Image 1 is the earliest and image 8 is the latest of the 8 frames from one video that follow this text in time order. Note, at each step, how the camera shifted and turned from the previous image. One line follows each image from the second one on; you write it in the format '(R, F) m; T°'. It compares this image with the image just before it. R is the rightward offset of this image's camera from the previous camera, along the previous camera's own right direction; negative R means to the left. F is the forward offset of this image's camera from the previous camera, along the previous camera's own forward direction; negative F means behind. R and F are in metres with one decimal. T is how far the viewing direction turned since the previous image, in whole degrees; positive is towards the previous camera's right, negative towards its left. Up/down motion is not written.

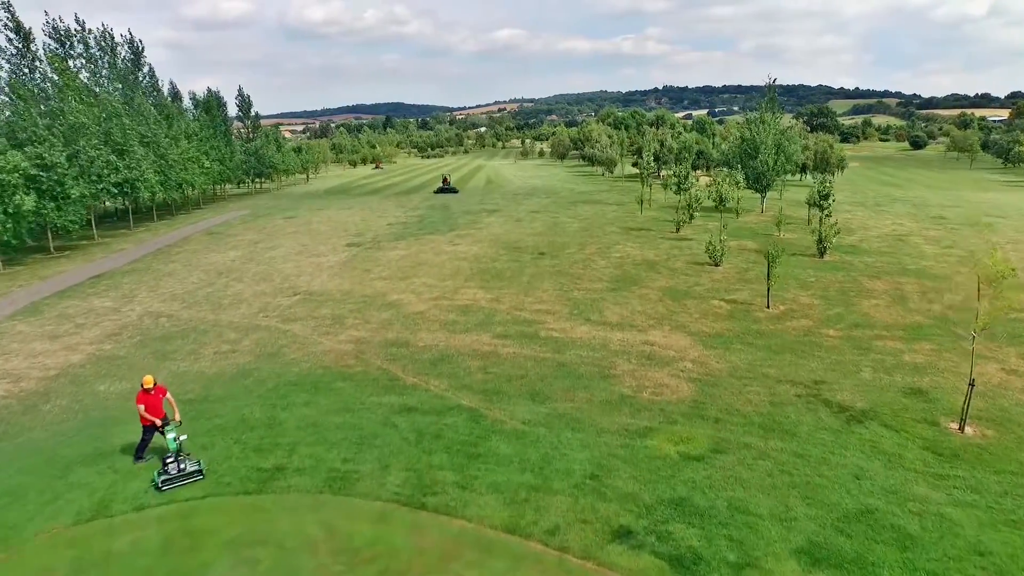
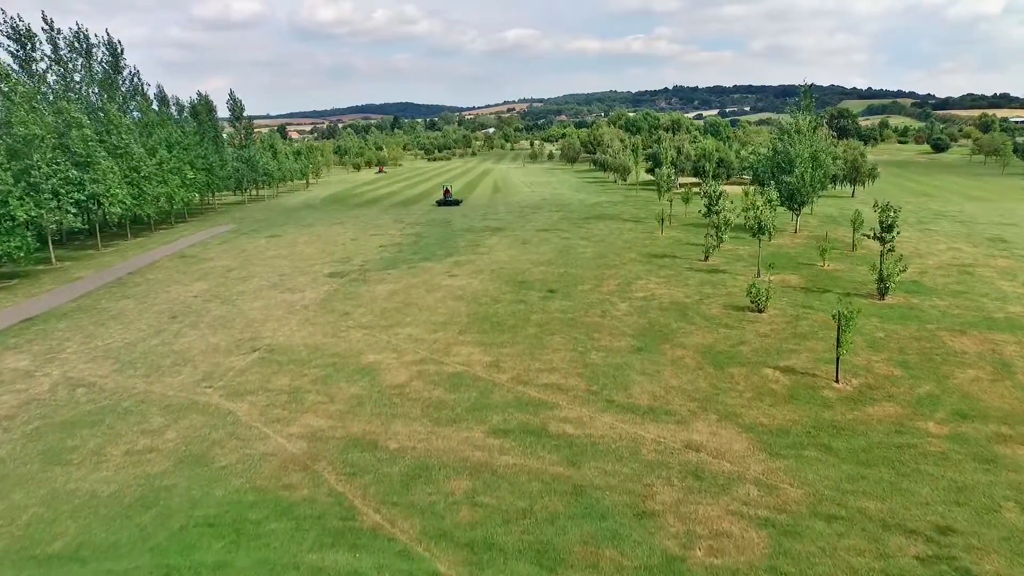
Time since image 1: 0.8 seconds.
(+0.2, +4.7) m; -1°
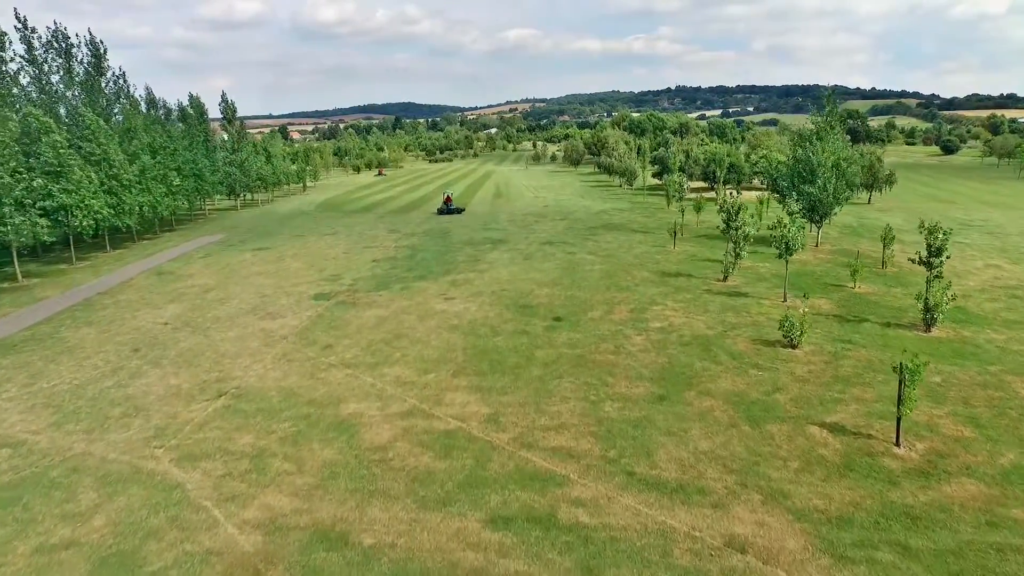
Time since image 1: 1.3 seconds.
(0.0, +2.8) m; 0°
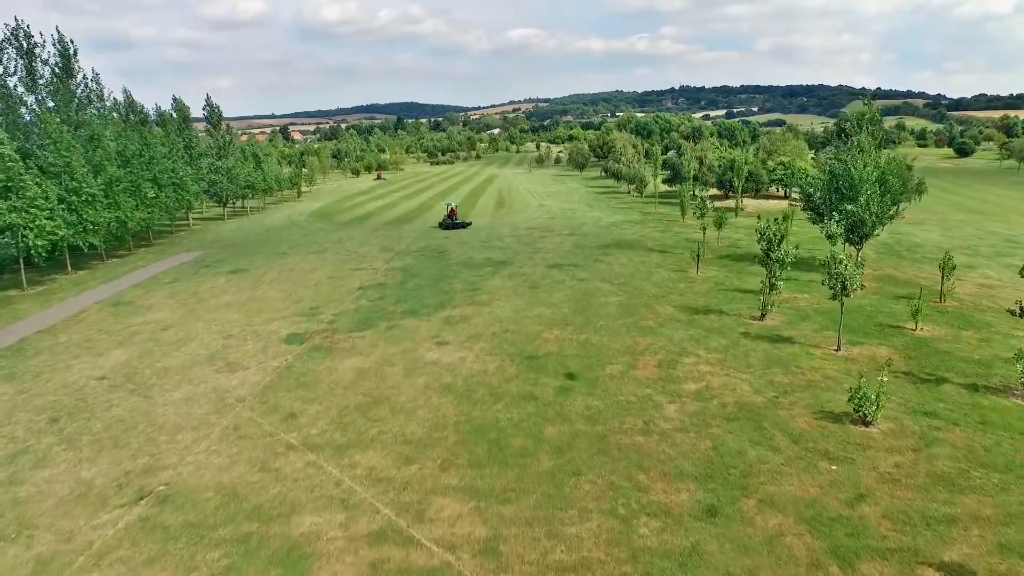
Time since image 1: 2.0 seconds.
(0.0, +4.4) m; 0°
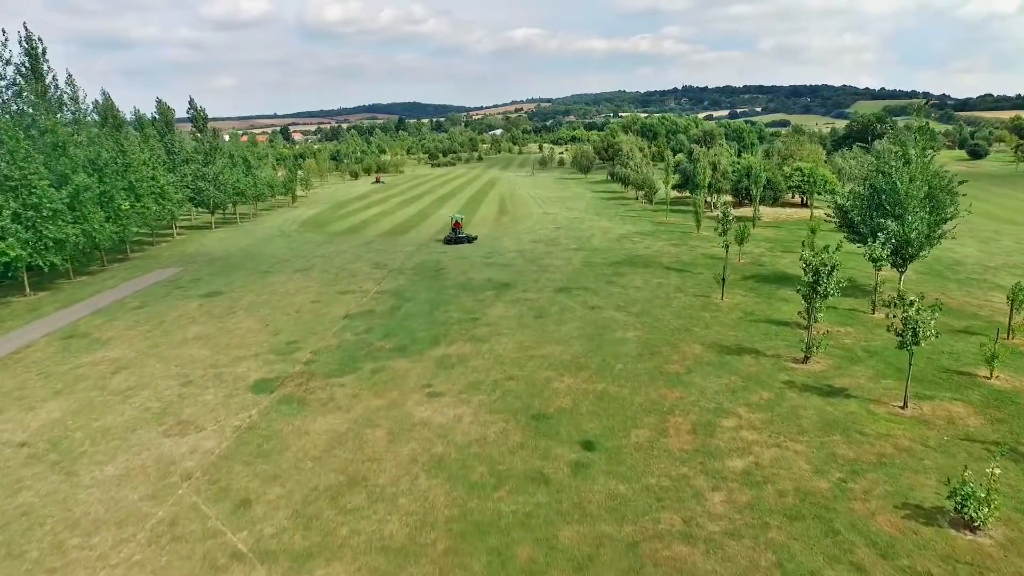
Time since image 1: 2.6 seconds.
(-0.1, +3.8) m; 0°
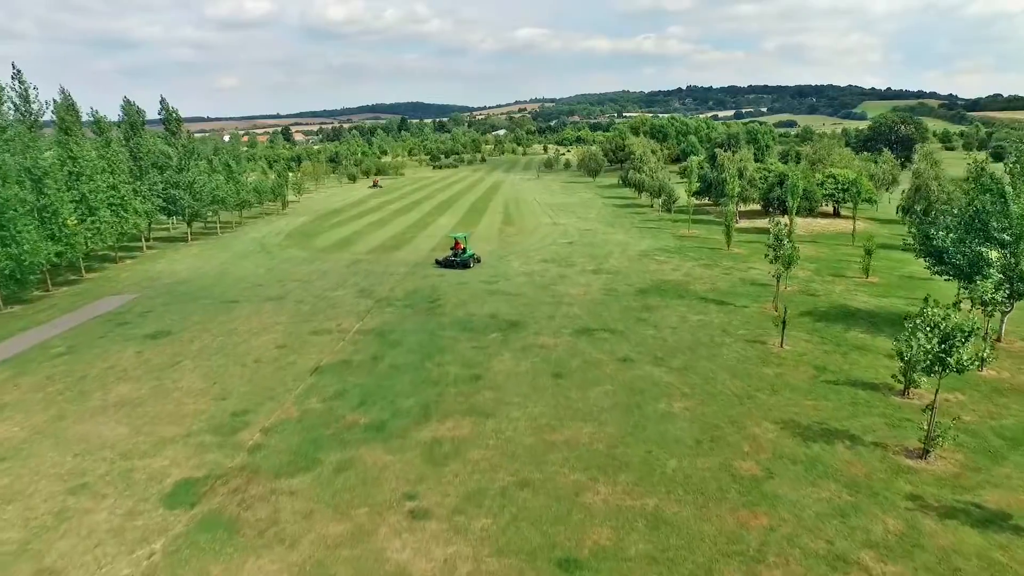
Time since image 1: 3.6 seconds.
(-0.3, +6.3) m; 0°
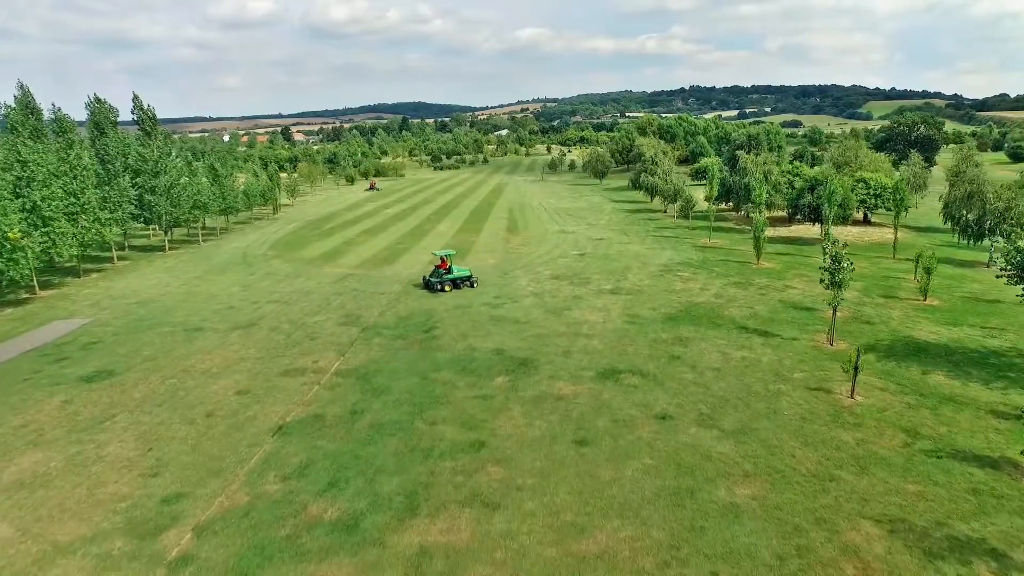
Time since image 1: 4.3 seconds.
(-0.3, +5.0) m; 0°
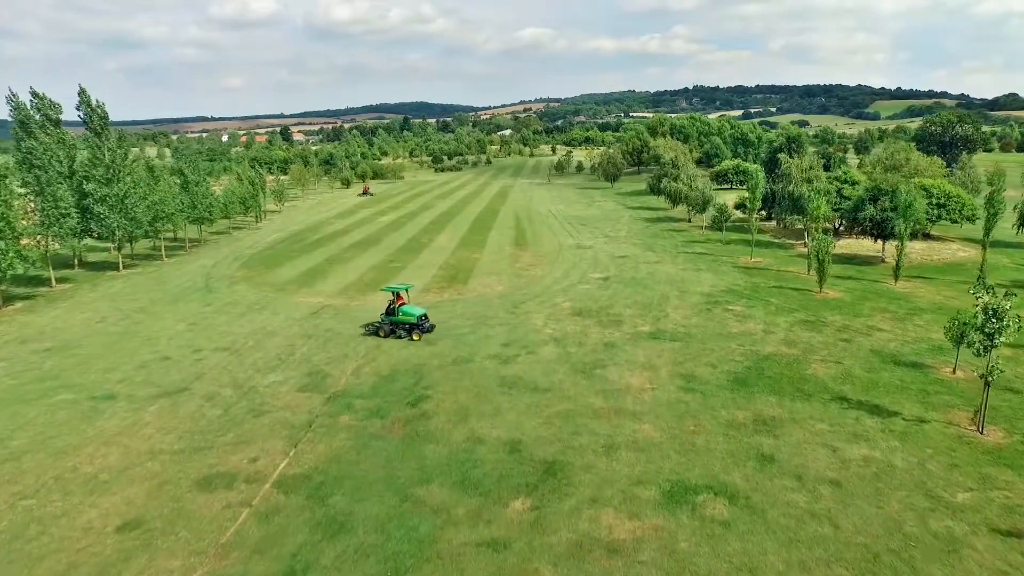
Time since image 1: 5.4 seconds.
(-0.5, +7.9) m; 0°
